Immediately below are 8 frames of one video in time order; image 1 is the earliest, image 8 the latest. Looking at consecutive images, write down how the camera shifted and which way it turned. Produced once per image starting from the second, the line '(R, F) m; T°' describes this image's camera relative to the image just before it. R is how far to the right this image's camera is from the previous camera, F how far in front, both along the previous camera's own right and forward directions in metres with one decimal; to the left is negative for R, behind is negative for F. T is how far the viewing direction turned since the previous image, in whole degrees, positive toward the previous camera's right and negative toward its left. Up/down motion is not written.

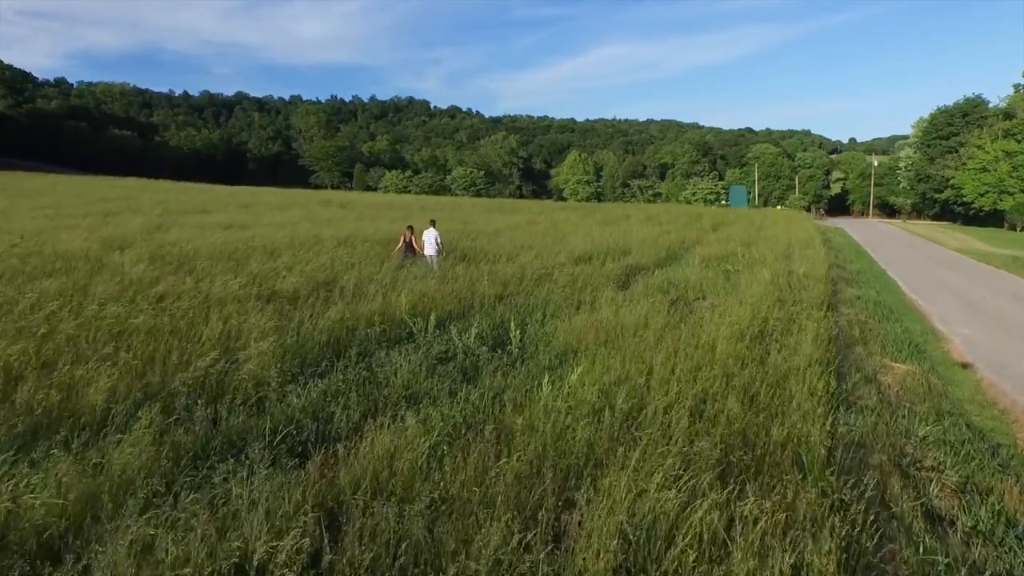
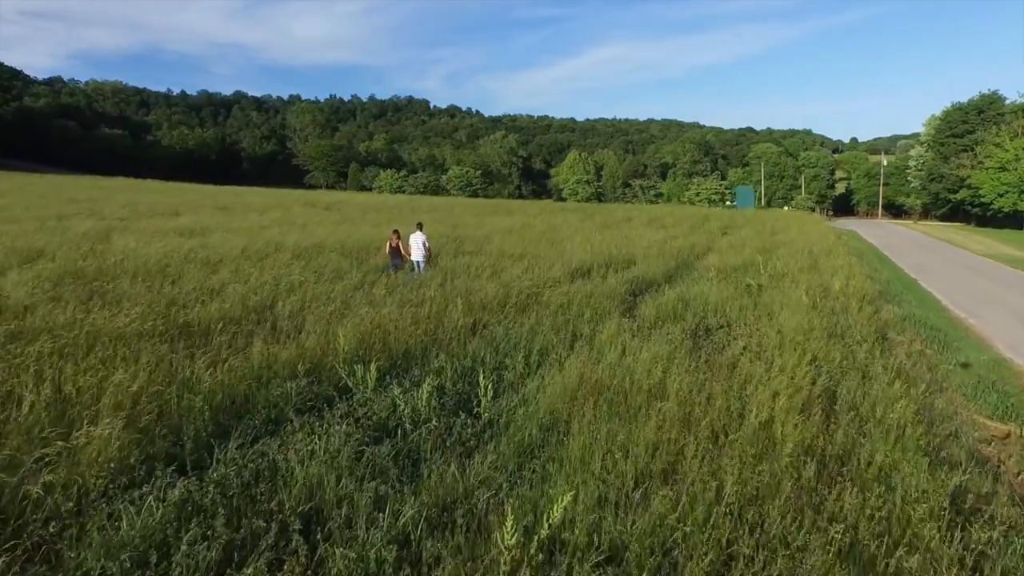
(+0.2, +2.0) m; 0°
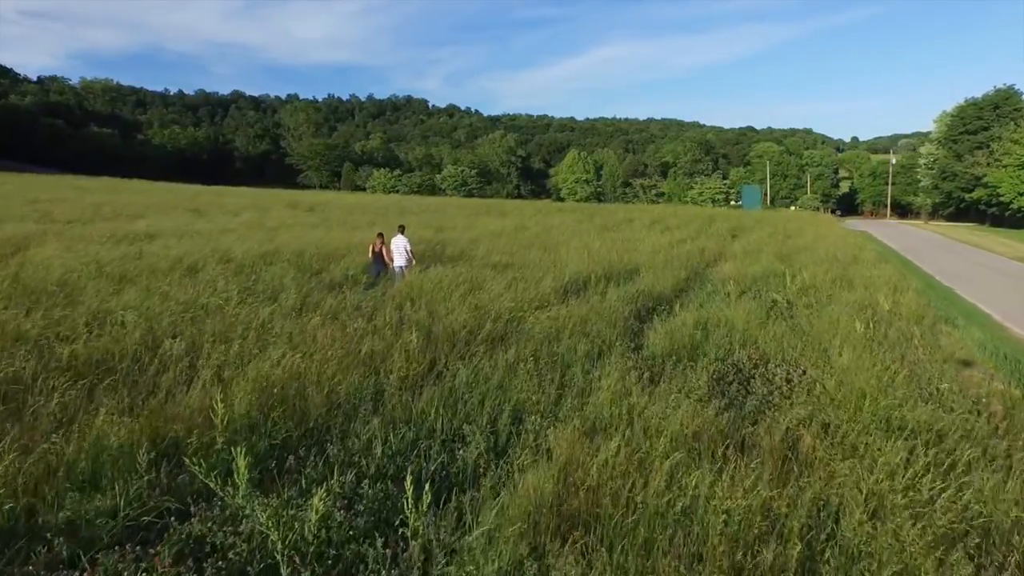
(+0.3, +2.0) m; 0°
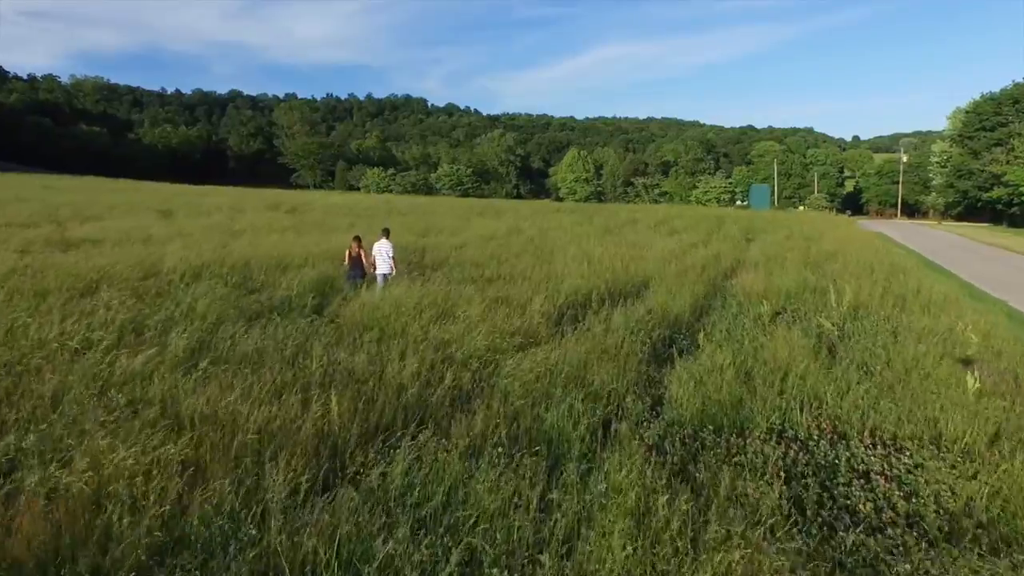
(+0.2, +2.1) m; 0°
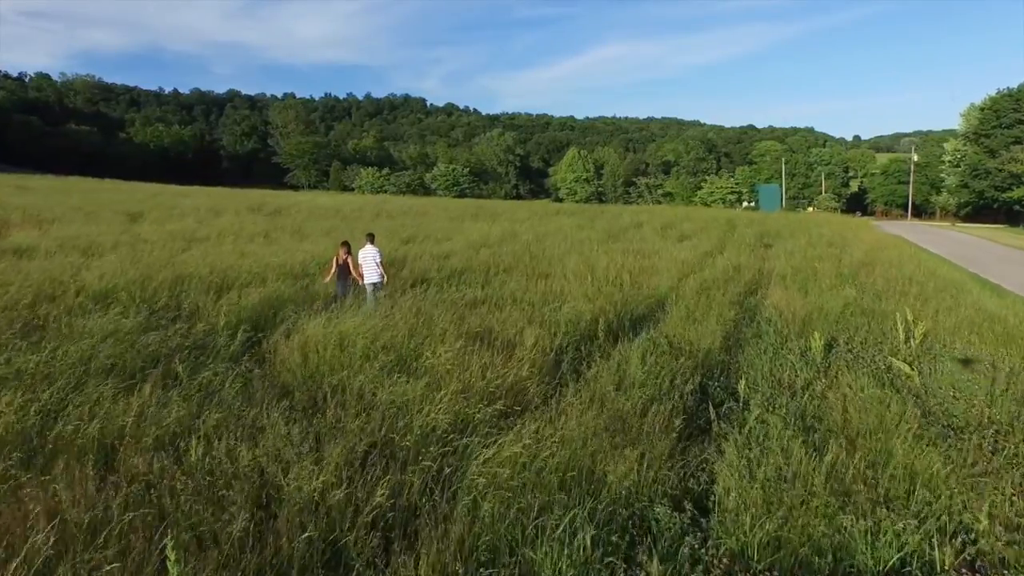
(+0.1, +1.9) m; 0°
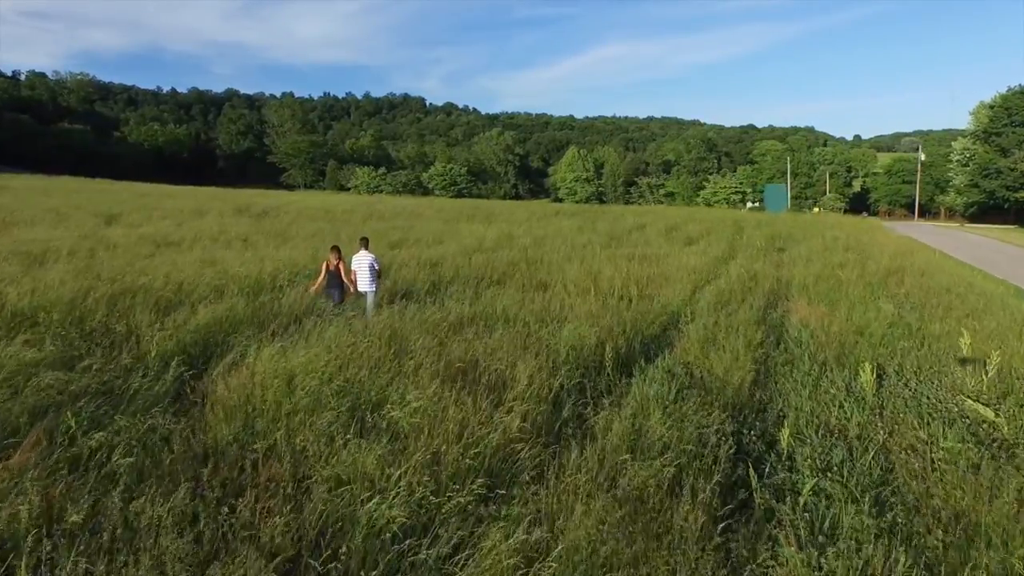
(+0.1, +1.2) m; 0°
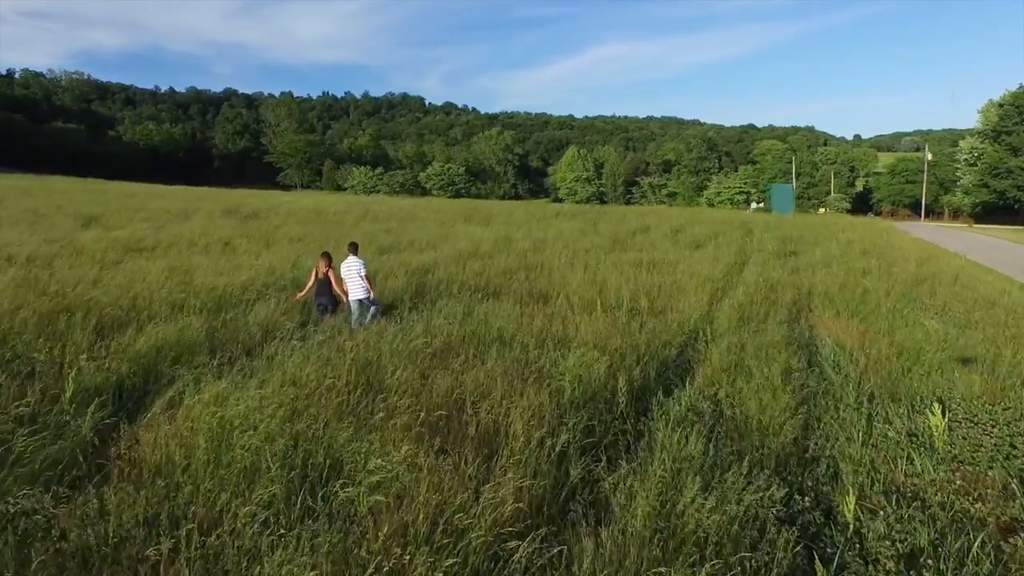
(0.0, +1.1) m; 0°
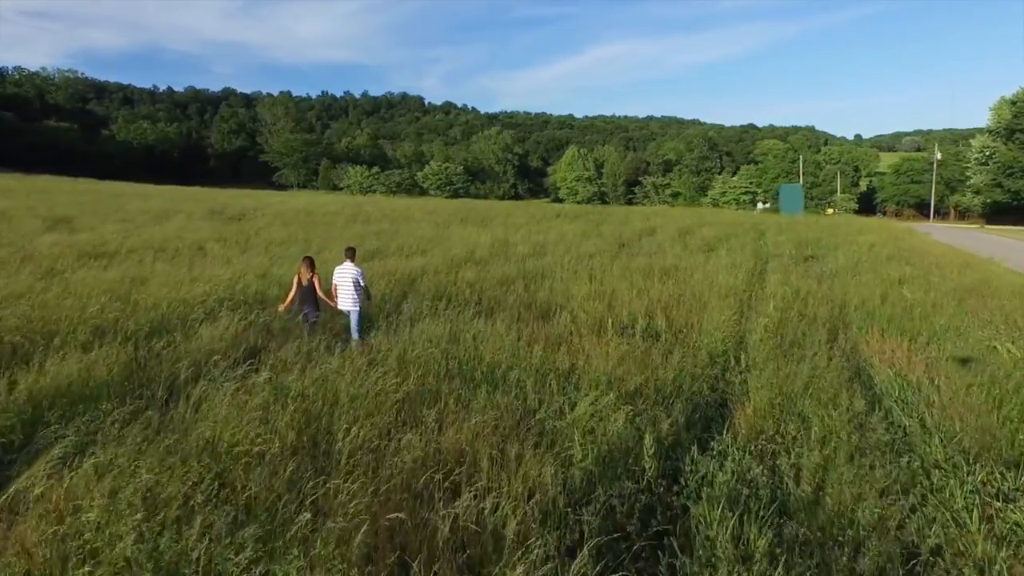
(0.0, +1.4) m; 0°
